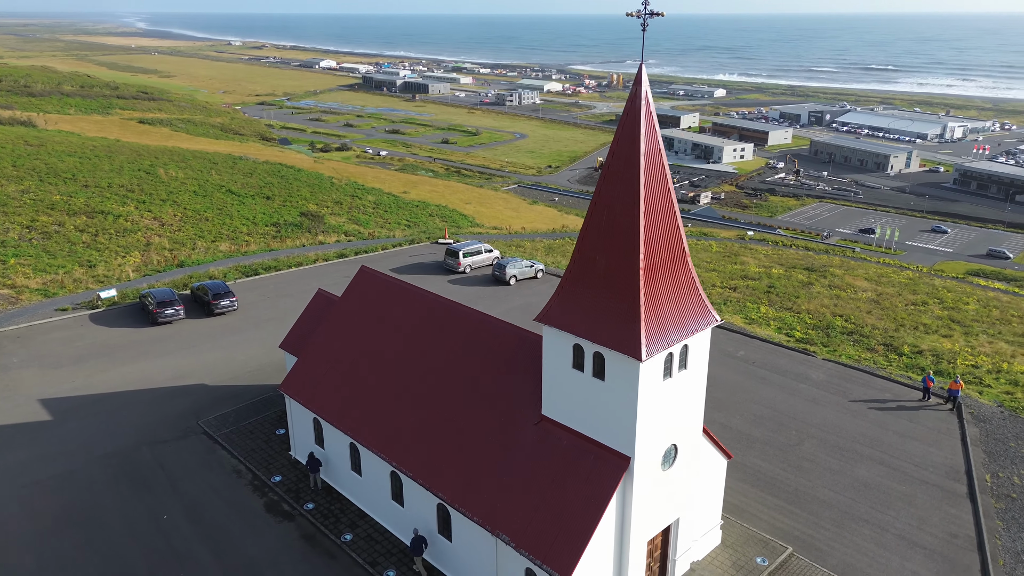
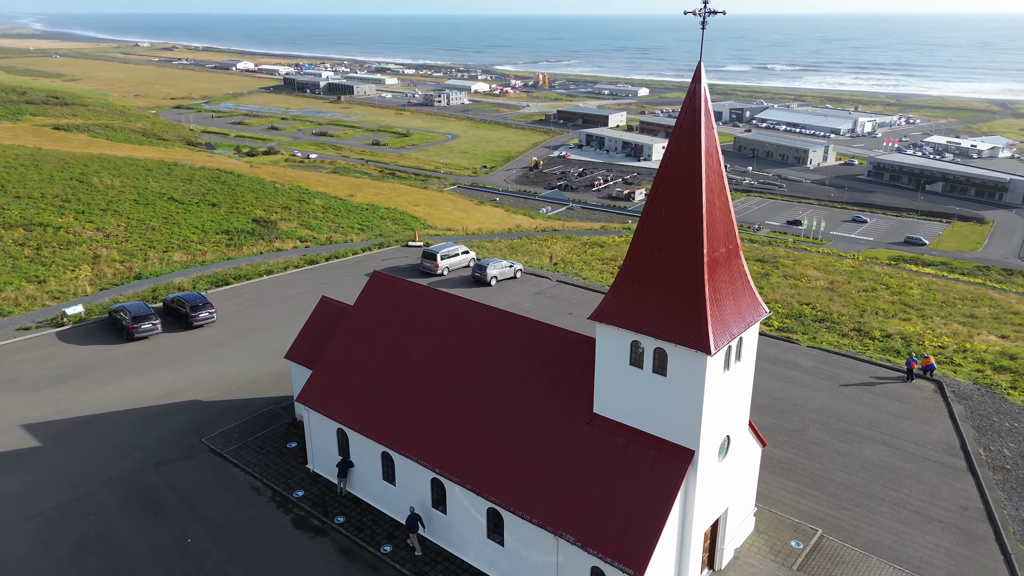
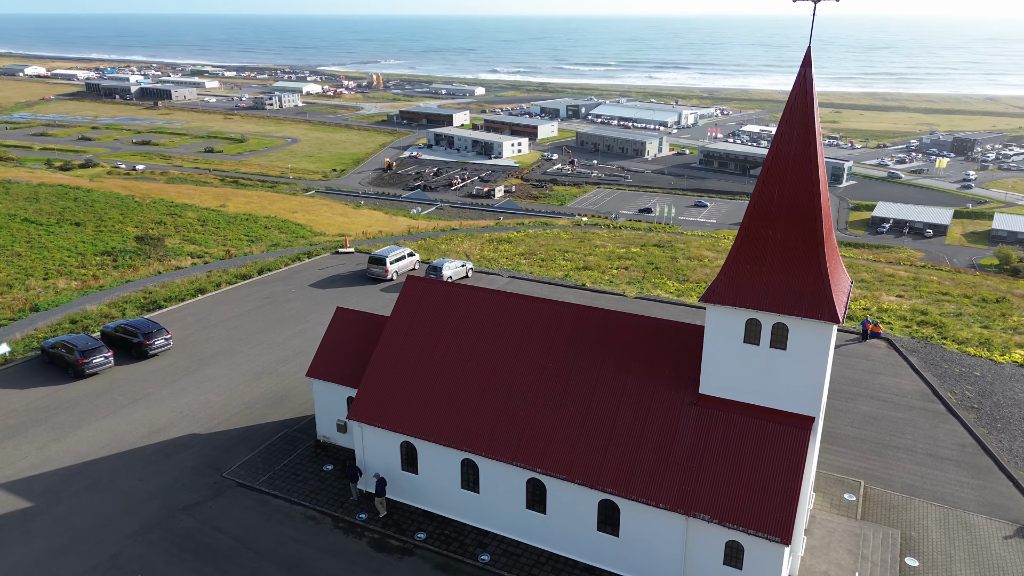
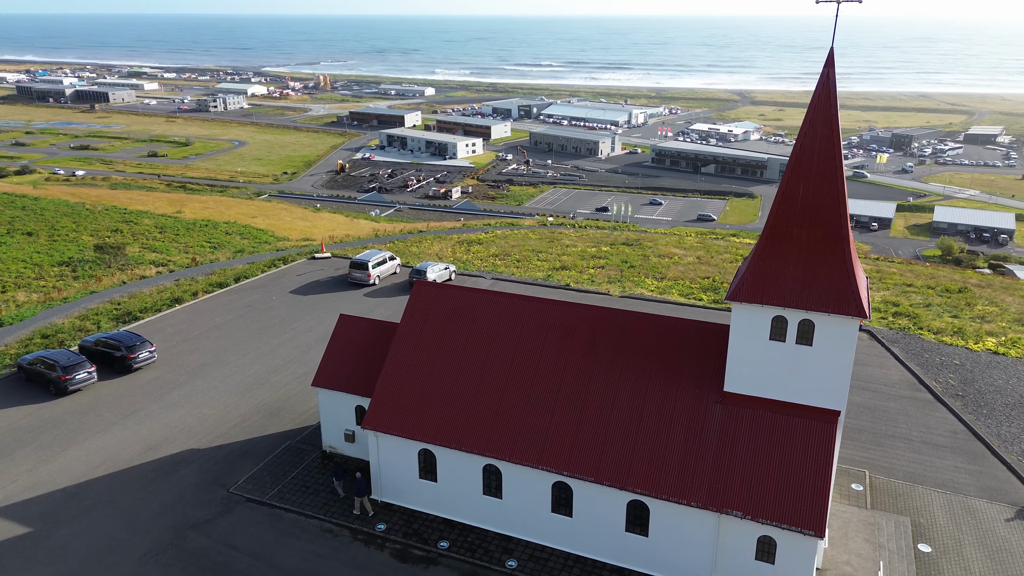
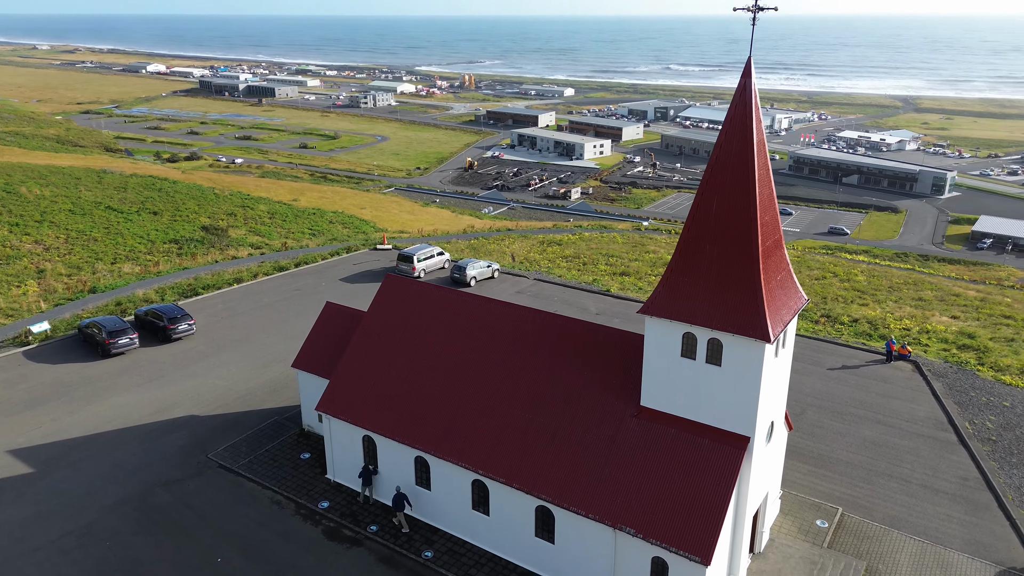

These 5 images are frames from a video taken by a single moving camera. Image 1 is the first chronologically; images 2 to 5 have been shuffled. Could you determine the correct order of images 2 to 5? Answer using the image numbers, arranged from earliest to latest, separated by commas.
2, 5, 3, 4
